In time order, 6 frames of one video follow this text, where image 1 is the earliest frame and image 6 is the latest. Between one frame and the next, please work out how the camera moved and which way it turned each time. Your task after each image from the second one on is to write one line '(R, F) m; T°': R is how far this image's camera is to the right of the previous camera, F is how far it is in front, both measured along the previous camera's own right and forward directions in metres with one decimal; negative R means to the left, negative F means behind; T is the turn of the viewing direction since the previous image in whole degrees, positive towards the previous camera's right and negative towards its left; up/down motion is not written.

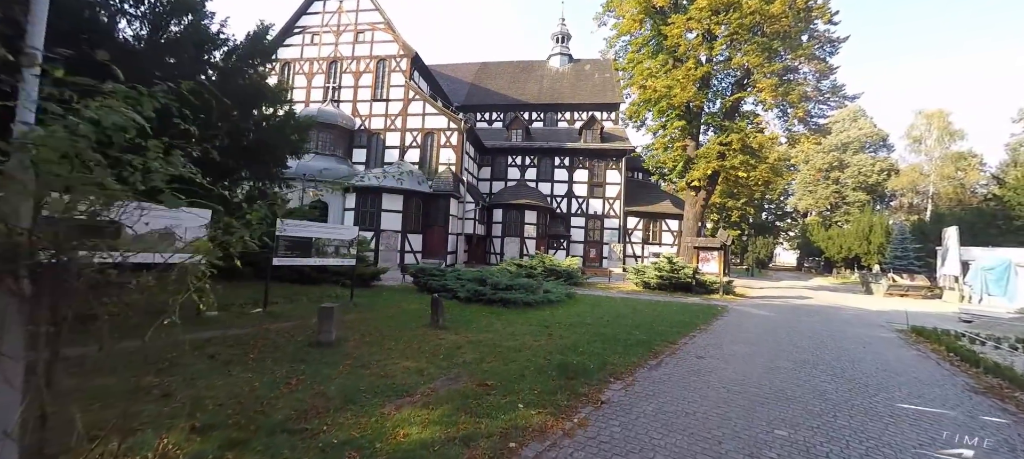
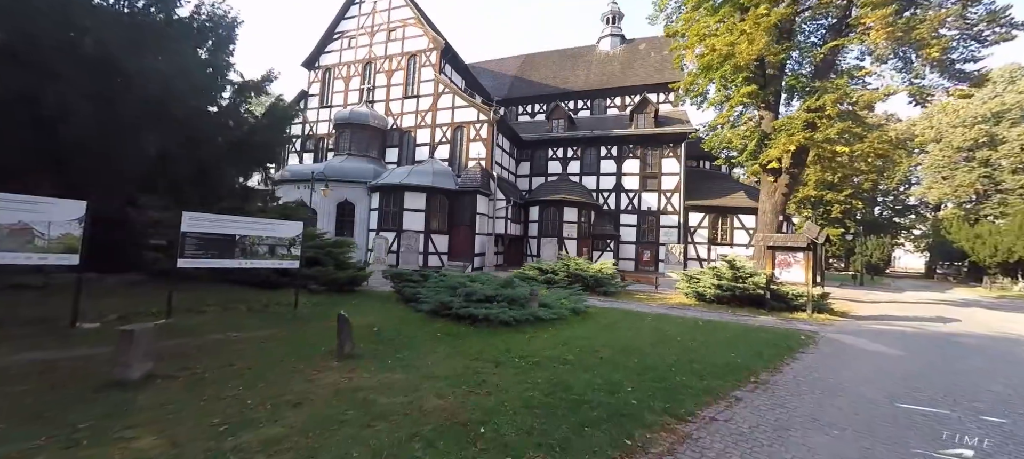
(+1.6, +2.4) m; -10°
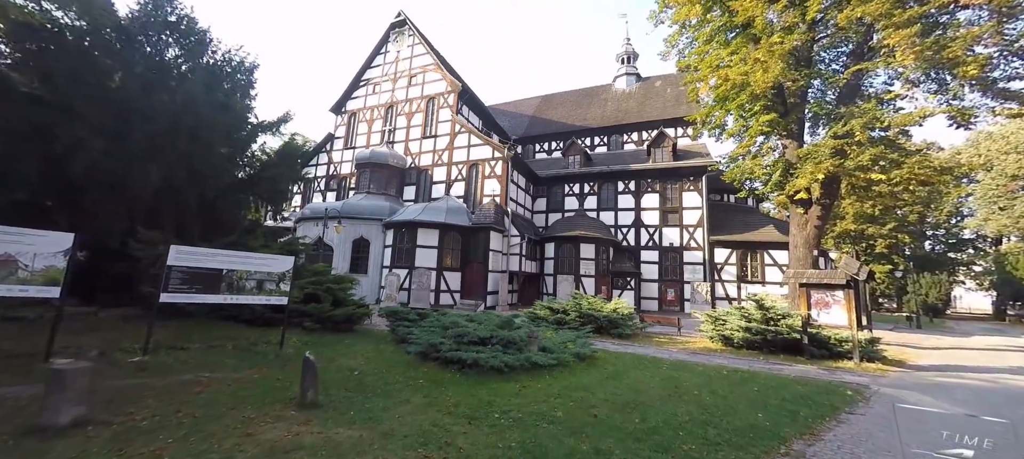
(+0.5, +0.5) m; -4°
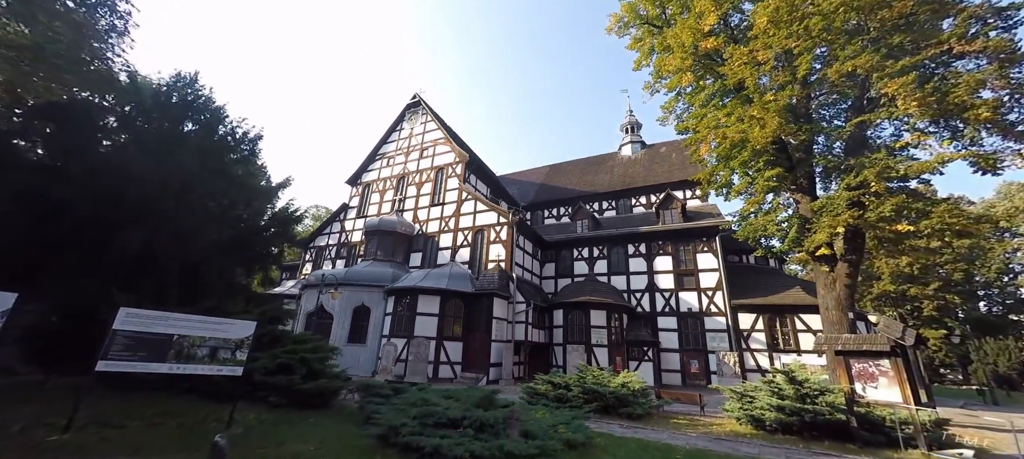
(+0.7, +0.6) m; -3°
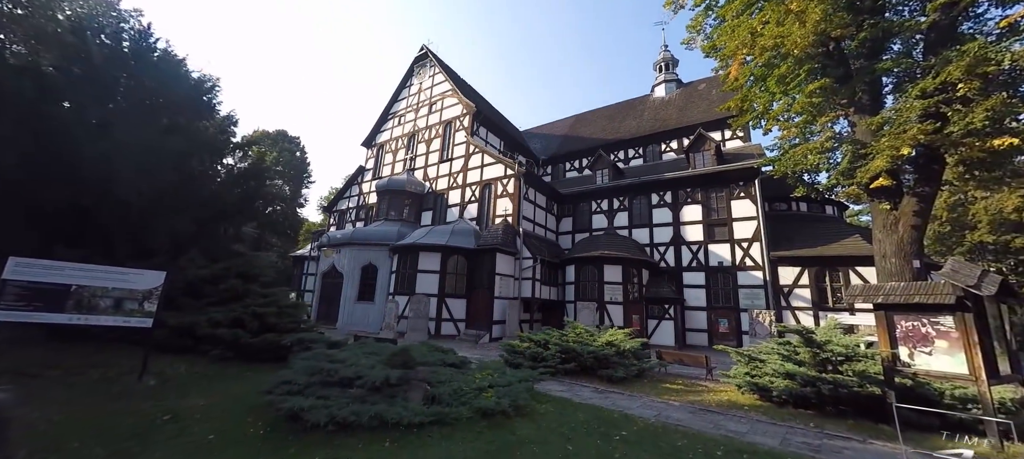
(+1.7, +1.4) m; -7°
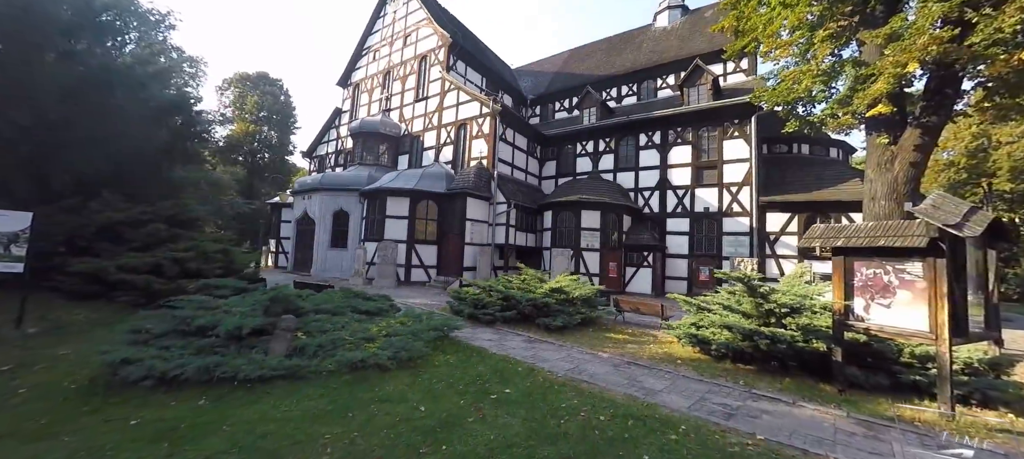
(+1.4, +0.8) m; -1°
